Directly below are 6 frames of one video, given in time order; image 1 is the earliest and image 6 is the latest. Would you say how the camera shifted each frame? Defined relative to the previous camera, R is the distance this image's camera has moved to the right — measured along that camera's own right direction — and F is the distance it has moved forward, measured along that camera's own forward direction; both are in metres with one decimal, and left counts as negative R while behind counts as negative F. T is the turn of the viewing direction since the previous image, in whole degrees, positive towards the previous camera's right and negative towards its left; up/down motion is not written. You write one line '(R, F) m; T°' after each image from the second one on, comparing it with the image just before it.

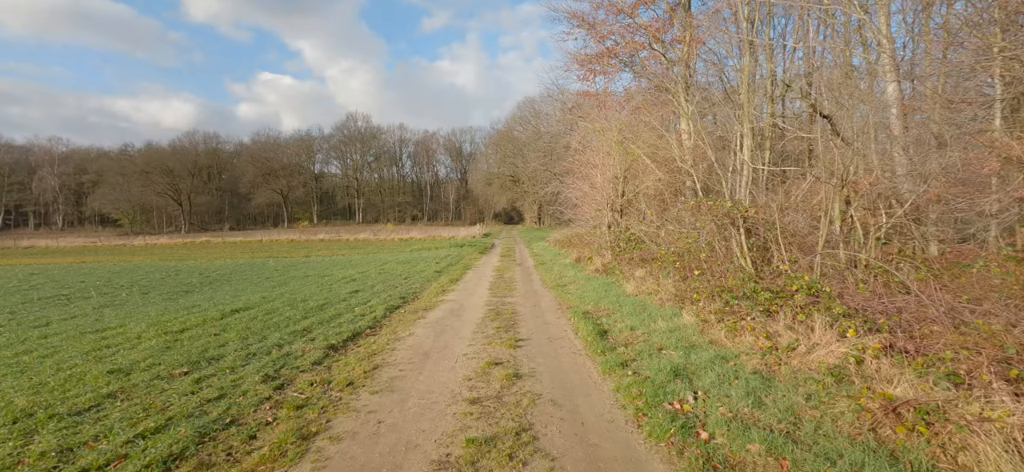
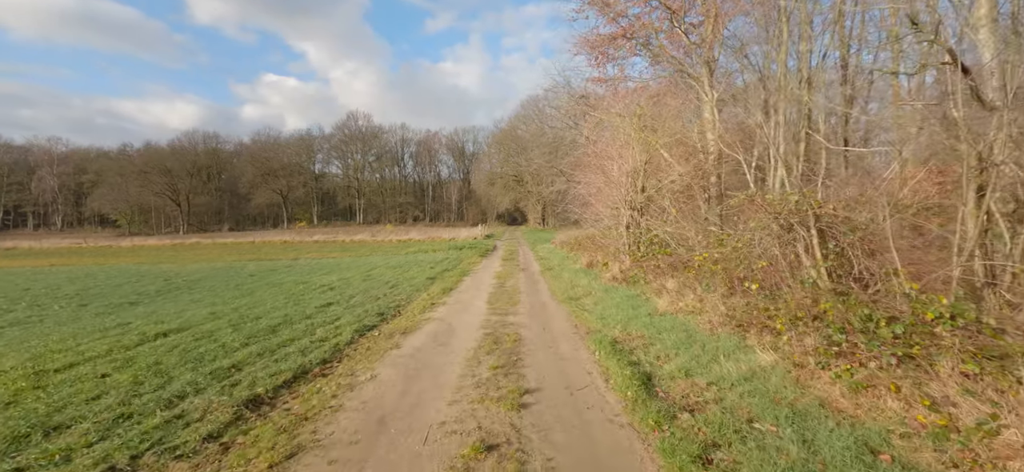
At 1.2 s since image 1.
(0.0, +2.3) m; 0°
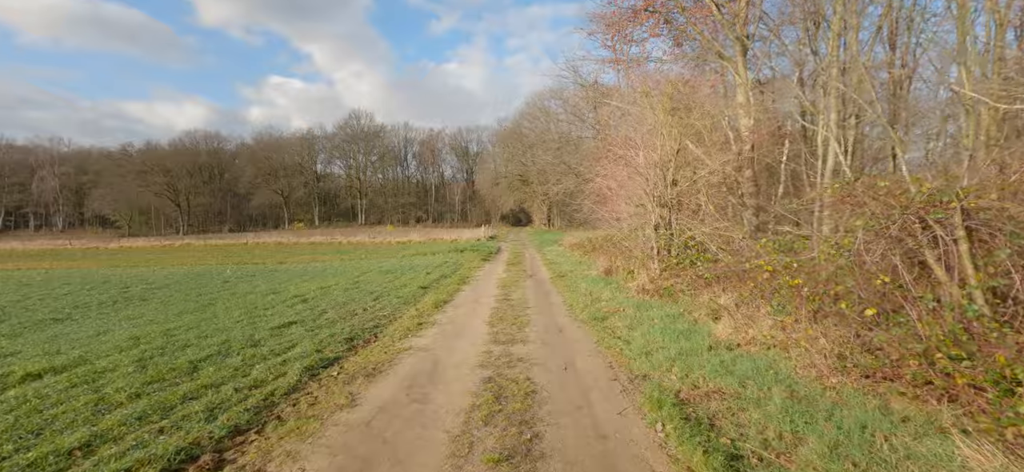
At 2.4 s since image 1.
(-0.1, +2.4) m; -1°
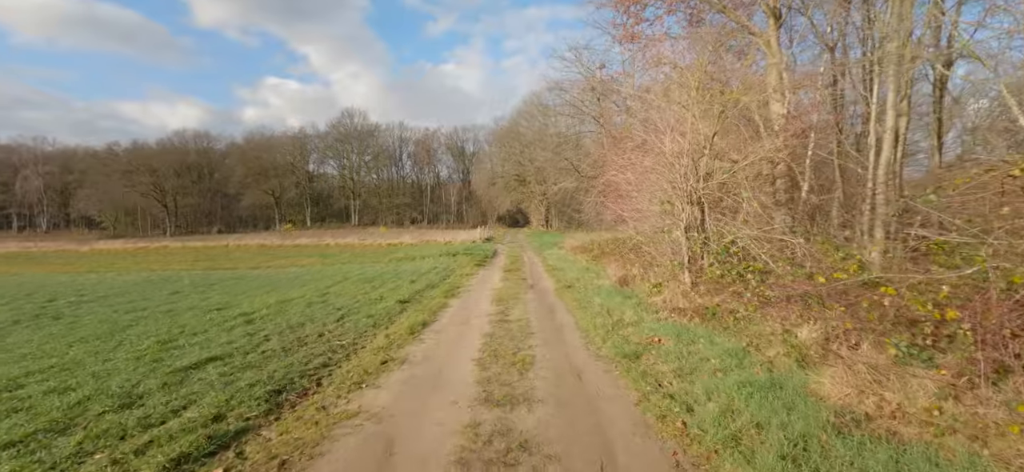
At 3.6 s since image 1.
(0.0, +2.5) m; 0°
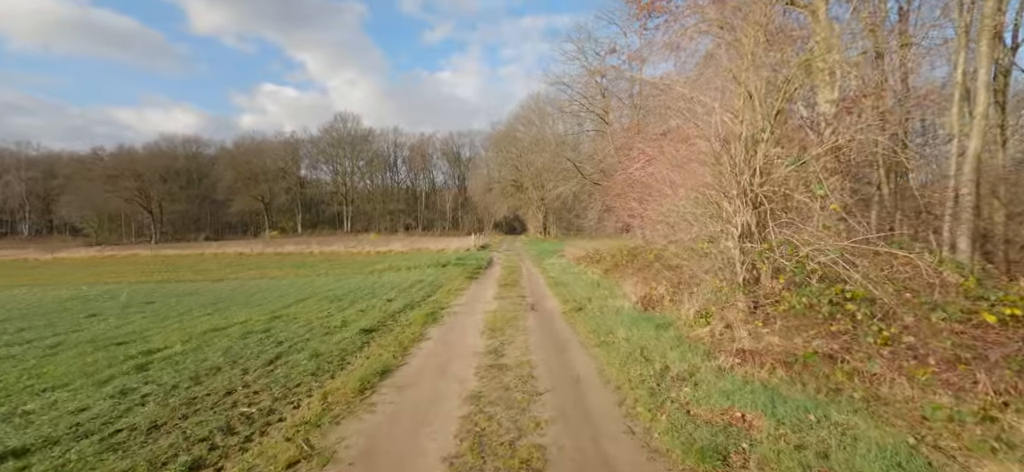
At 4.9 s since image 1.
(0.0, +2.7) m; 0°
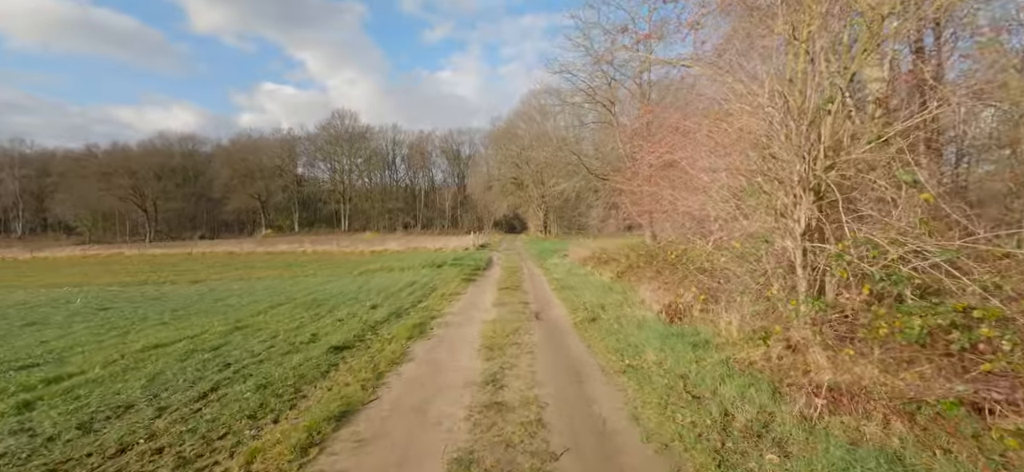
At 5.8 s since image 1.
(0.0, +1.7) m; 0°
